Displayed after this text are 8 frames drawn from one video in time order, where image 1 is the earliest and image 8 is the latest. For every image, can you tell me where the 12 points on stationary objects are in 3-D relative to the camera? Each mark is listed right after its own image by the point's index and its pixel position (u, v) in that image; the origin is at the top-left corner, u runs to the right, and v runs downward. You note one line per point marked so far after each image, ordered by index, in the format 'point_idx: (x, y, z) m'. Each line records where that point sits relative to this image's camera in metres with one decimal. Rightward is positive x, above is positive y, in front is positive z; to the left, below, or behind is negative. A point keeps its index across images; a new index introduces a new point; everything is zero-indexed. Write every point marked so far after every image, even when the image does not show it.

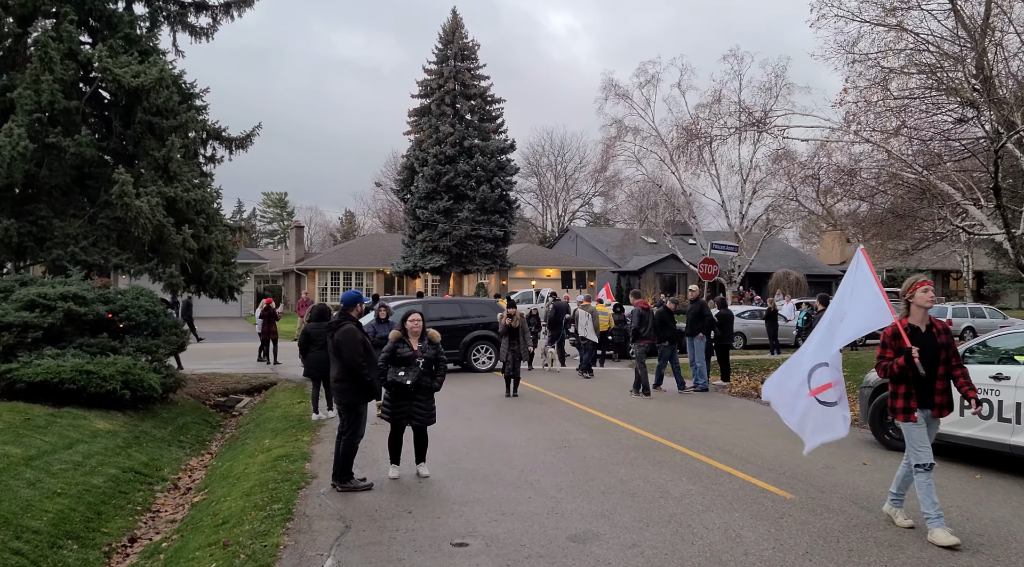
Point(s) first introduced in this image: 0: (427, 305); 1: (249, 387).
0: (-1.8, -0.5, +16.2) m
1: (-5.1, -2.0, +15.2) m
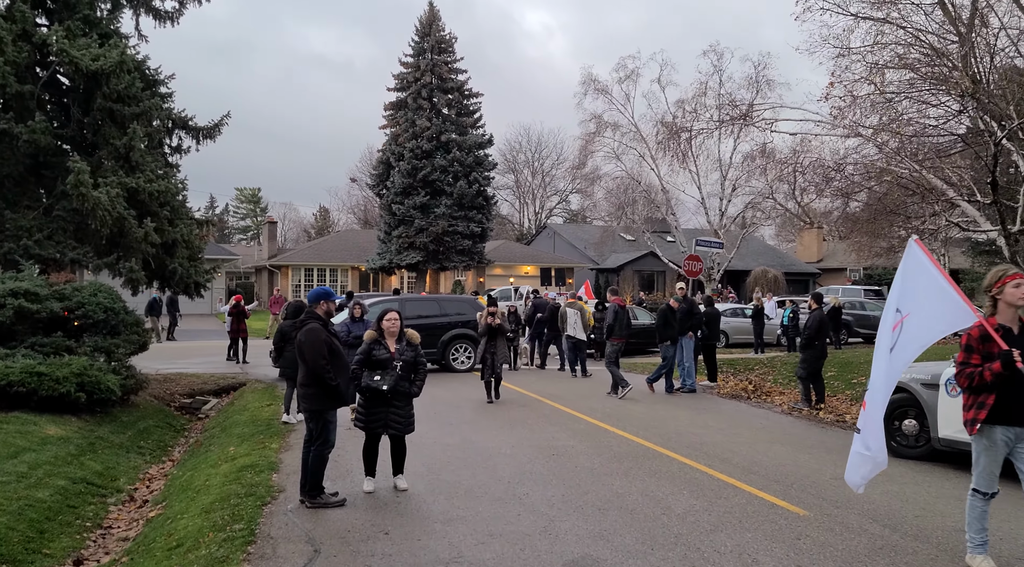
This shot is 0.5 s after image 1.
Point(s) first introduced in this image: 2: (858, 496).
0: (-2.2, -0.4, +15.6) m
1: (-5.5, -1.9, +14.5) m
2: (+2.5, -1.5, +5.7) m
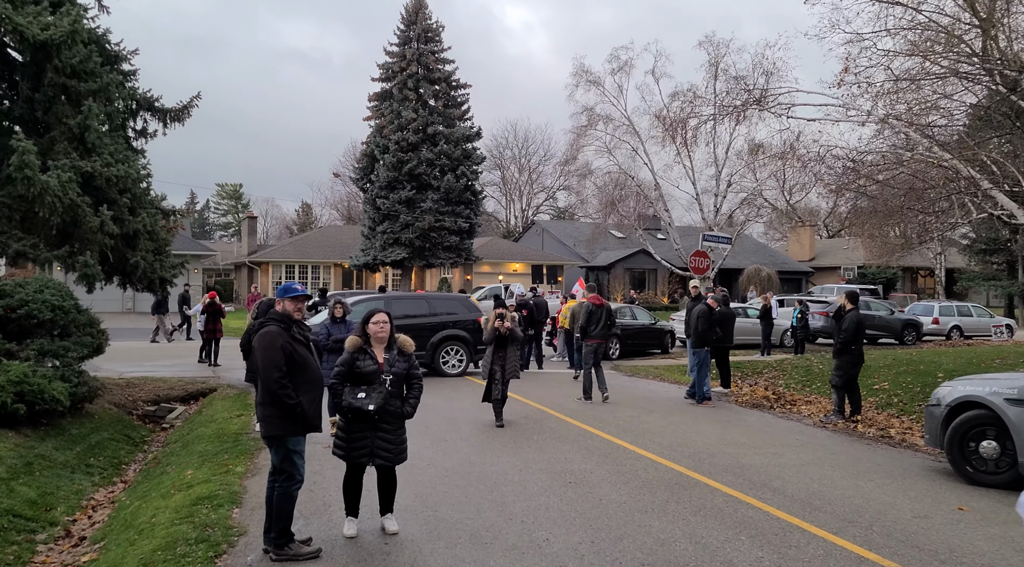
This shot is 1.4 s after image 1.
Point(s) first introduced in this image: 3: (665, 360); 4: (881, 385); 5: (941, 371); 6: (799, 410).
0: (-2.3, -0.3, +14.4) m
1: (-5.5, -1.9, +13.2) m
2: (+2.6, -1.5, +4.5) m
3: (+3.8, -1.9, +19.2) m
4: (+6.5, -1.8, +13.8) m
5: (+7.7, -1.6, +14.1) m
6: (+4.0, -1.8, +10.8) m
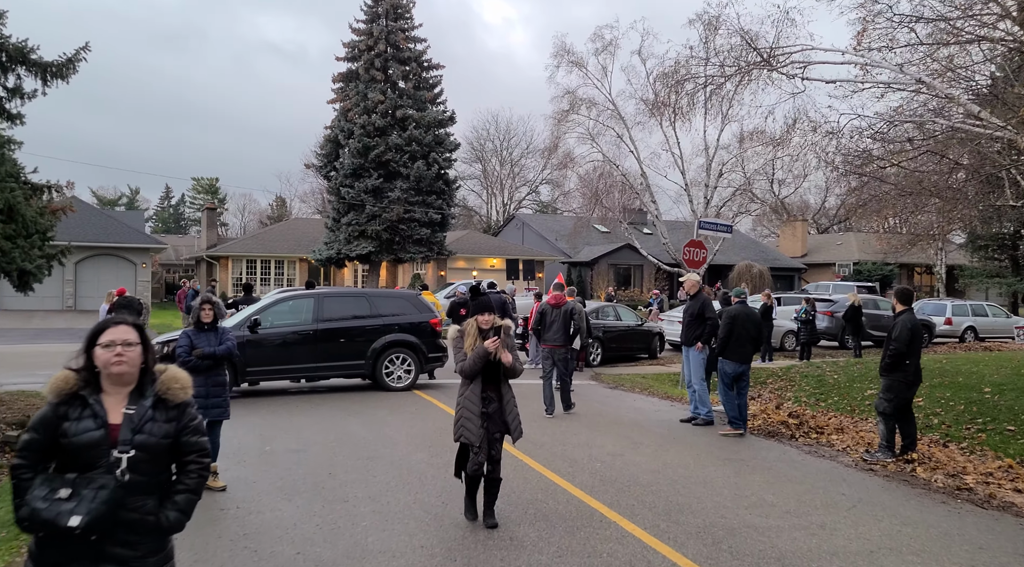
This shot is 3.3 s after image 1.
0: (-2.9, -0.2, +11.9) m
1: (-6.1, -1.8, +10.7) m
2: (+2.2, -1.5, +2.1) m
3: (+3.0, -1.8, +16.8) m
4: (+5.9, -1.7, +11.4) m
5: (+7.1, -1.5, +11.7) m
6: (+3.4, -1.7, +8.4) m
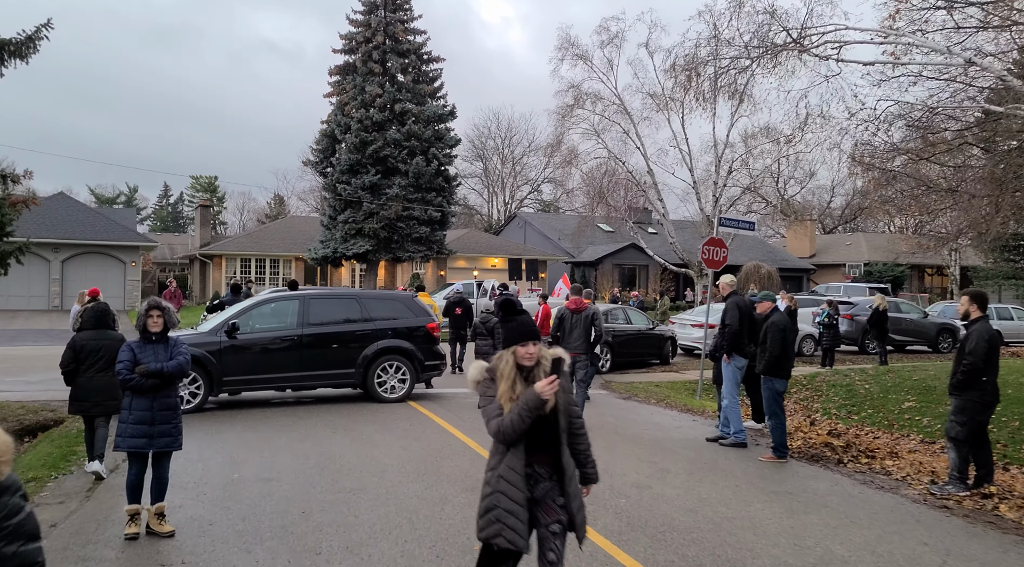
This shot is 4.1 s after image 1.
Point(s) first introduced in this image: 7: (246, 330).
0: (-2.8, -0.2, +10.8) m
1: (-6.1, -1.8, +9.6) m
2: (+2.2, -1.5, +1.0) m
3: (+3.1, -1.8, +15.7) m
4: (+6.0, -1.8, +10.3) m
5: (+7.2, -1.5, +10.7) m
6: (+3.5, -1.7, +7.3) m
7: (-3.5, -0.6, +10.4) m
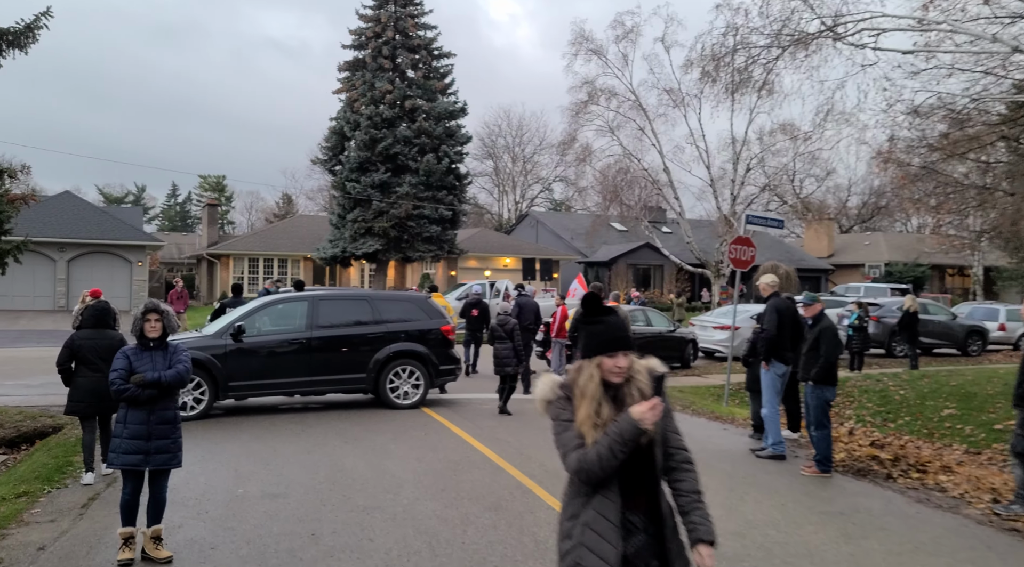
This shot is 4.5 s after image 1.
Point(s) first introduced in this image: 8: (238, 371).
0: (-2.6, -0.3, +10.3) m
1: (-5.8, -1.8, +9.1) m
2: (+2.4, -1.5, +0.5) m
3: (+3.4, -1.8, +15.2) m
4: (+6.2, -1.8, +9.7) m
5: (+7.4, -1.6, +10.0) m
6: (+3.7, -1.7, +6.7) m
7: (-3.3, -0.6, +9.9) m
8: (-3.4, -1.1, +9.7) m
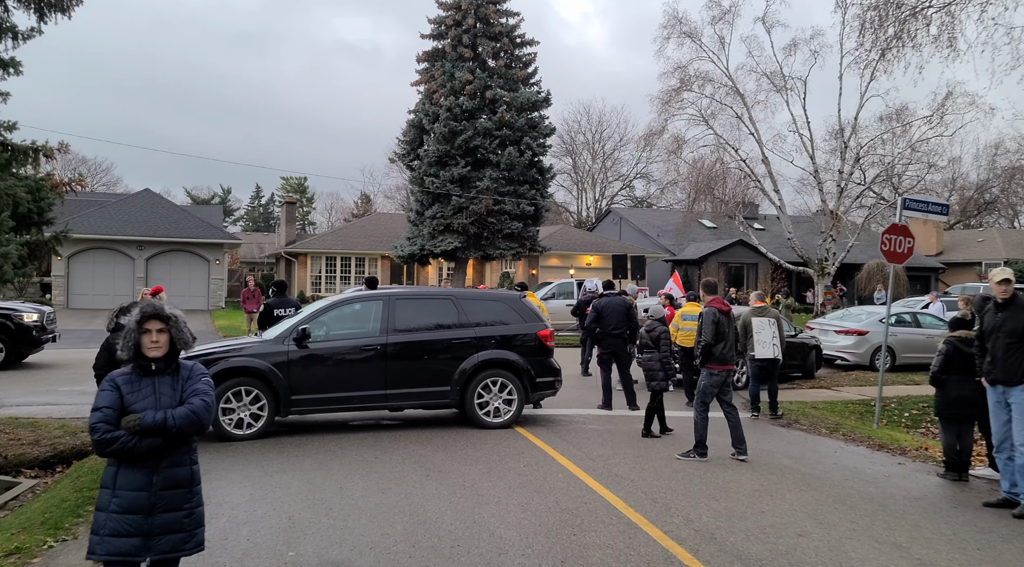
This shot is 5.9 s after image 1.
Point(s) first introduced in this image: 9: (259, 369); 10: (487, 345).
0: (-1.3, -0.2, +8.8) m
1: (-4.7, -1.7, +7.9) m
2: (+2.7, -1.5, -1.5) m
3: (+5.1, -1.8, +13.1) m
4: (+7.3, -1.7, +7.4) m
5: (+8.6, -1.5, +7.6) m
6: (+4.6, -1.7, +4.6) m
7: (-2.1, -0.6, +8.4) m
8: (-2.2, -1.1, +8.3) m
9: (-2.6, -0.9, +8.1) m
10: (-0.3, -0.7, +8.9) m
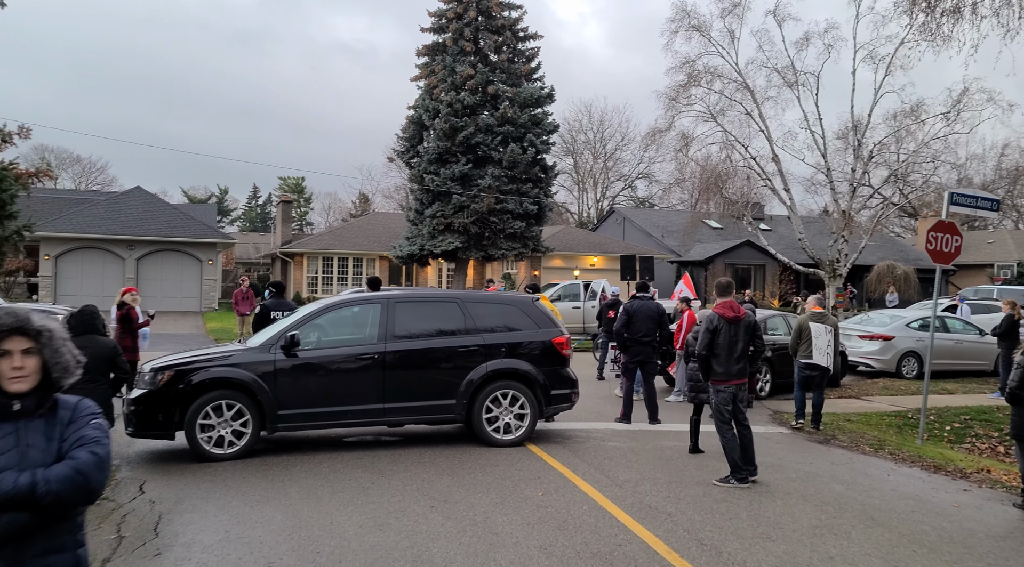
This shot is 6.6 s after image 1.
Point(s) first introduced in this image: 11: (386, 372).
0: (-1.2, -0.2, +7.9) m
1: (-4.6, -1.7, +7.0) m
2: (+2.8, -1.5, -2.3) m
3: (+5.2, -1.8, +12.2) m
4: (+7.5, -1.8, +6.5) m
5: (+8.7, -1.6, +6.7) m
6: (+4.7, -1.7, +3.7) m
7: (-2.0, -0.6, +7.6) m
8: (-2.1, -1.1, +7.4) m
9: (-2.5, -0.9, +7.2) m
10: (-0.2, -0.7, +8.0) m
11: (-1.2, -0.9, +7.7) m
